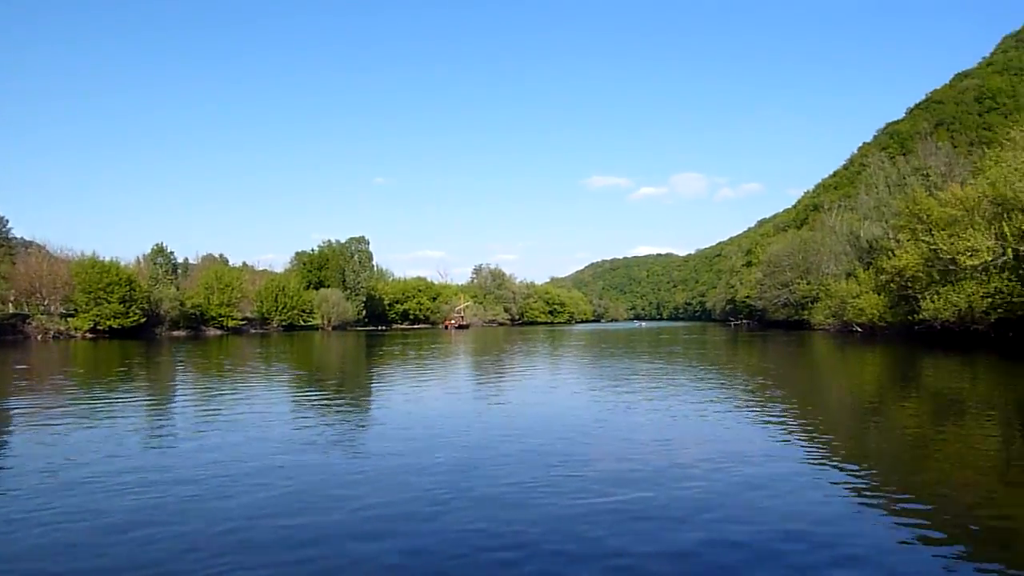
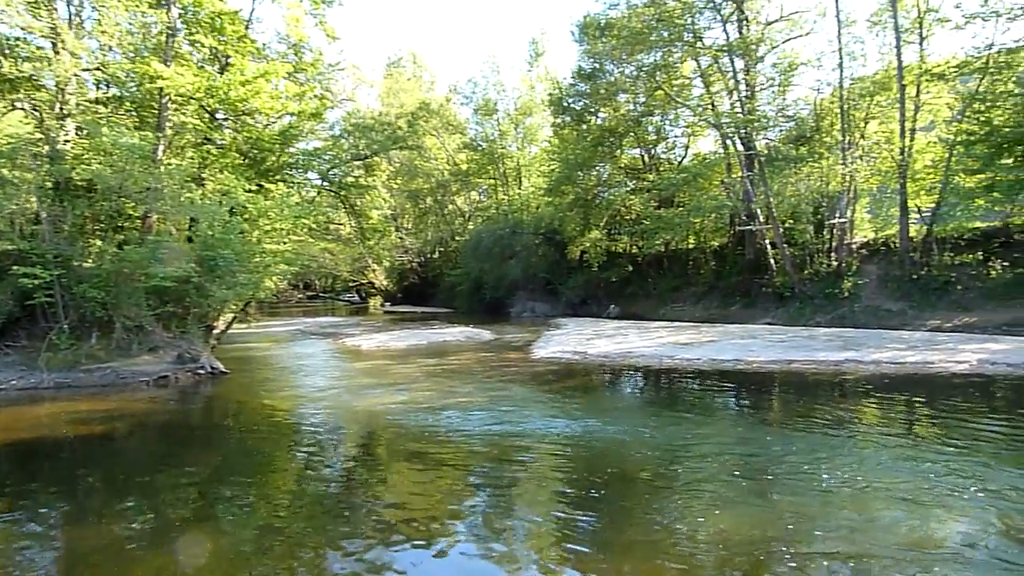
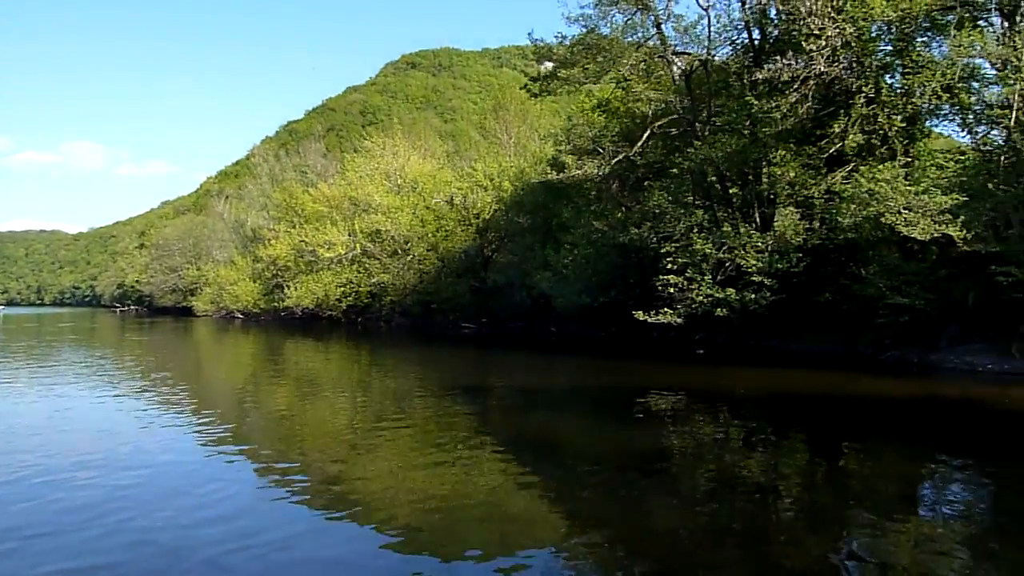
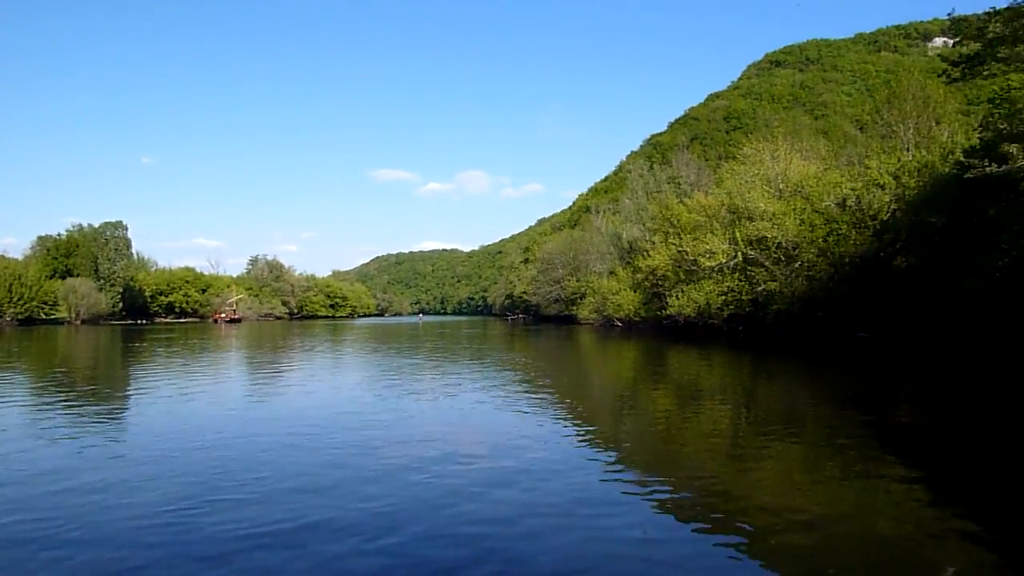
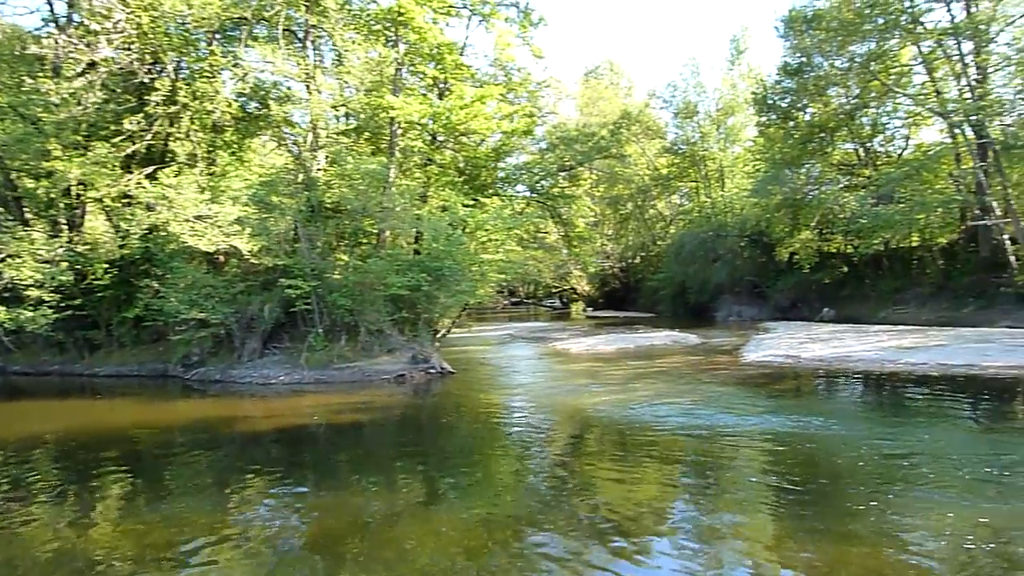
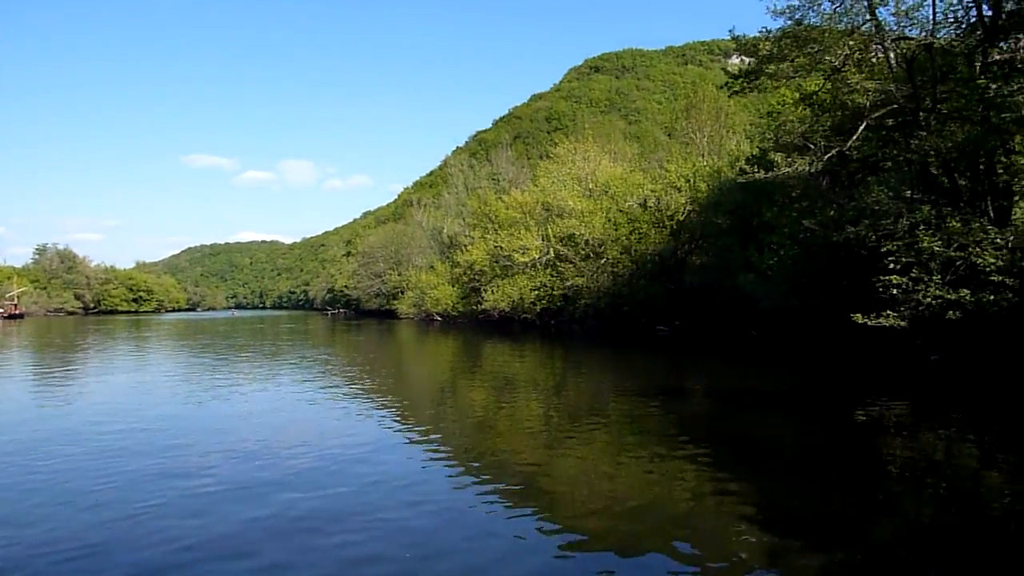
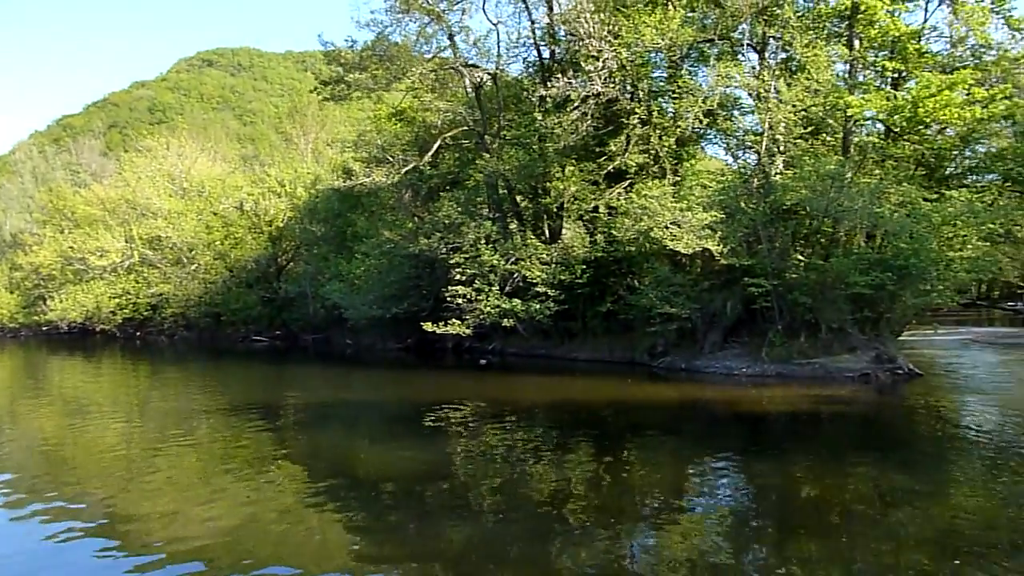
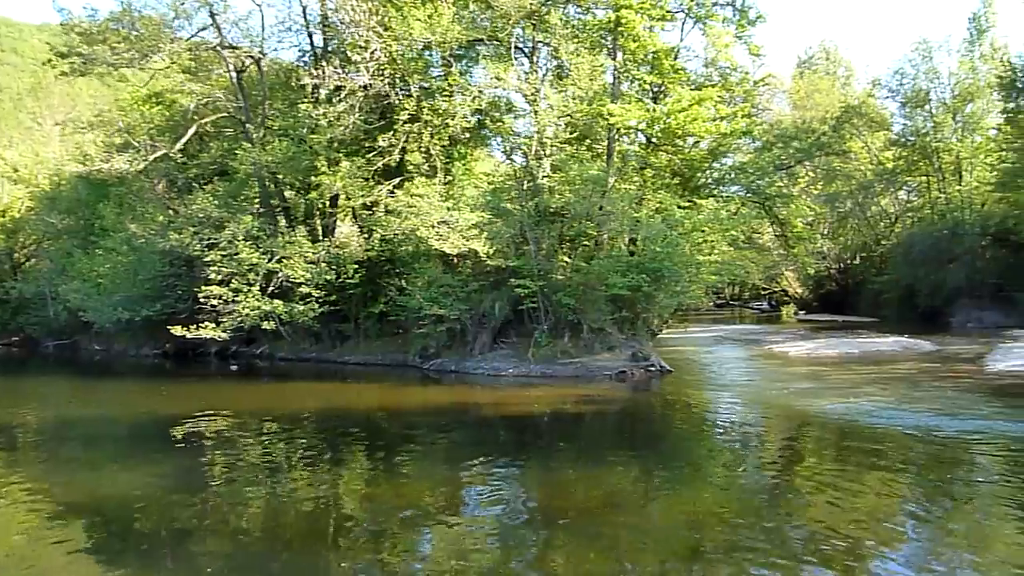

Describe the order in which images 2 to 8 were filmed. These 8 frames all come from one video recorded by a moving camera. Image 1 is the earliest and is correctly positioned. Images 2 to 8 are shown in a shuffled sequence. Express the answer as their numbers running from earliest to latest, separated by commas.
4, 6, 3, 7, 8, 5, 2
